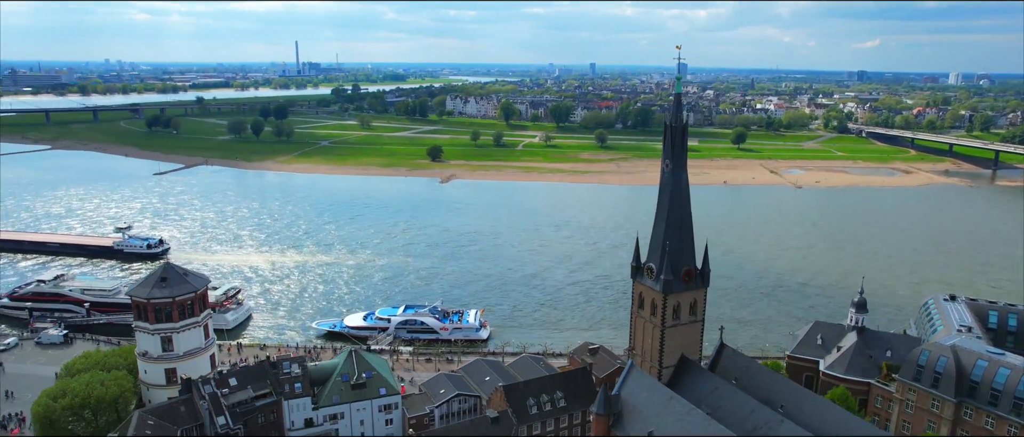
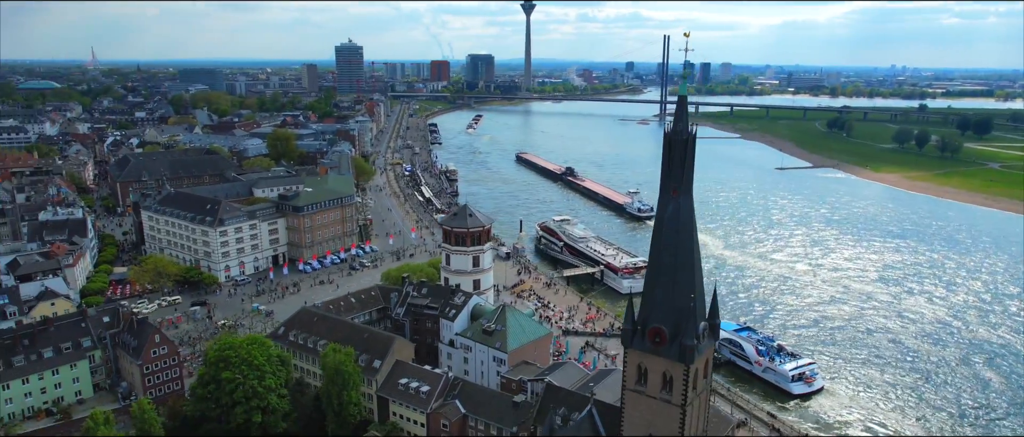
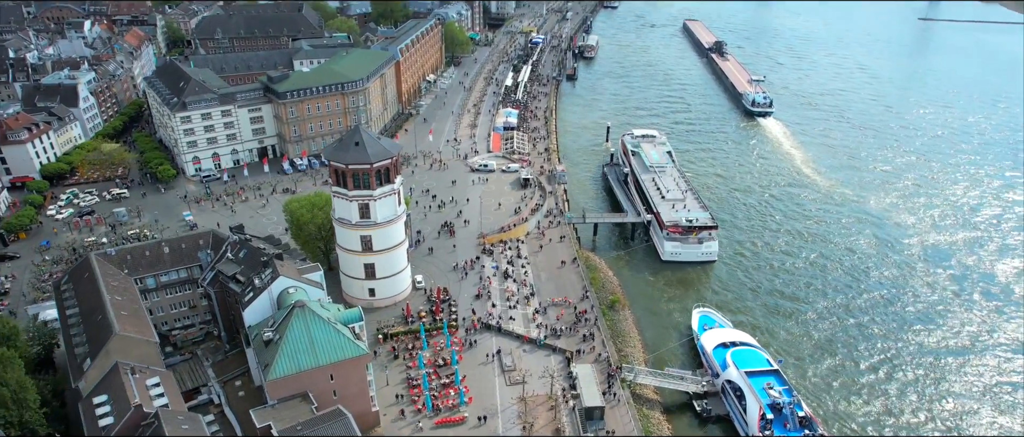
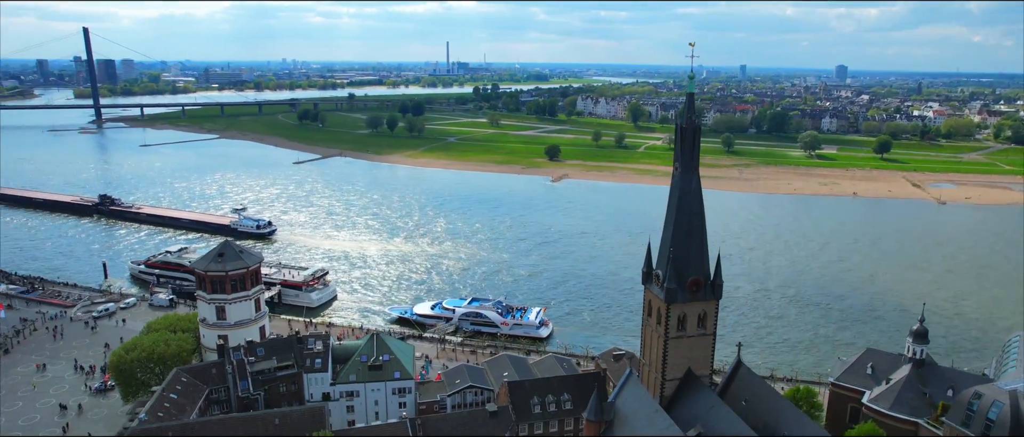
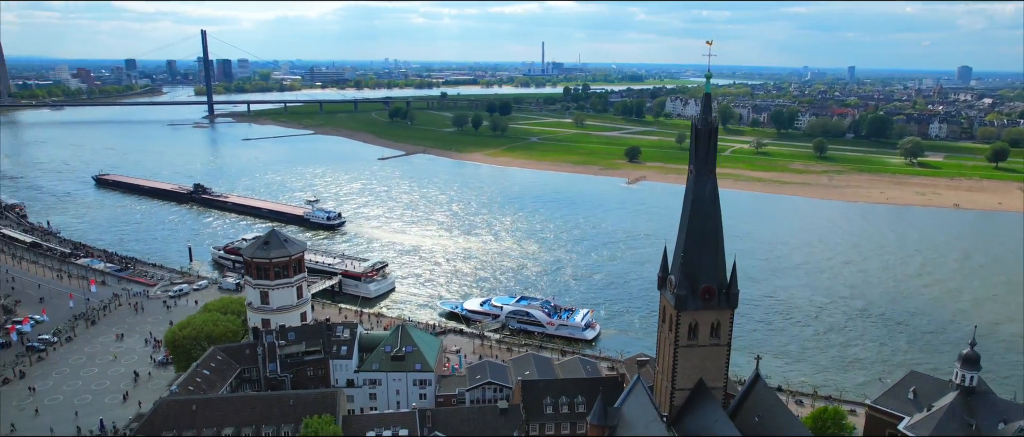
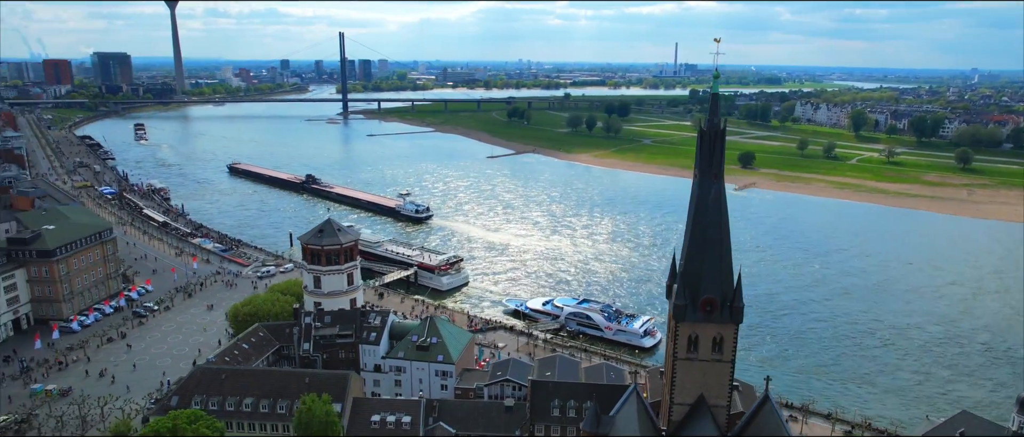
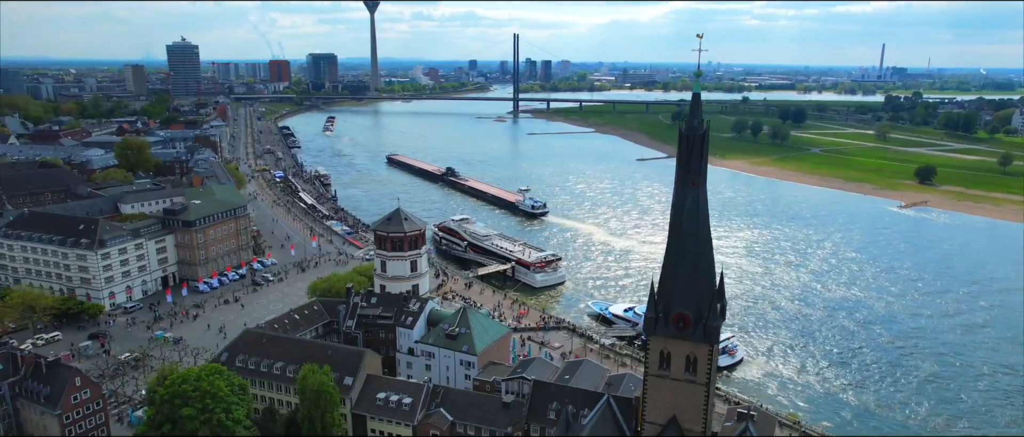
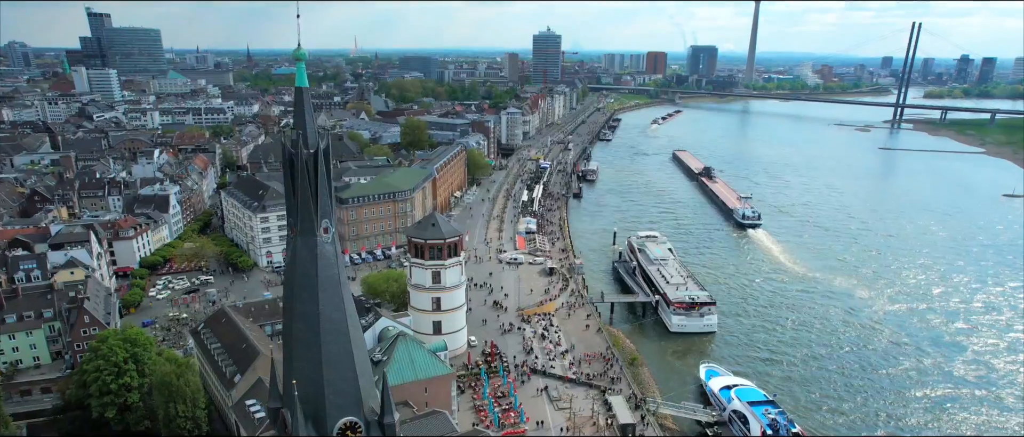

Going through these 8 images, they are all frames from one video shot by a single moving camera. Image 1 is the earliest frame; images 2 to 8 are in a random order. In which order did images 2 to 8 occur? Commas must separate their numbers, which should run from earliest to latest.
4, 5, 6, 7, 2, 8, 3
